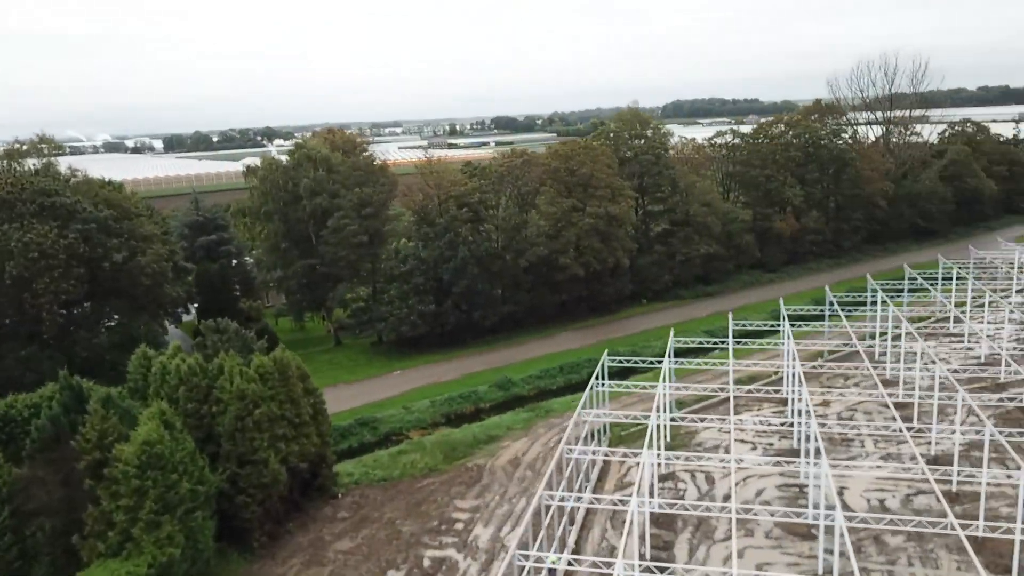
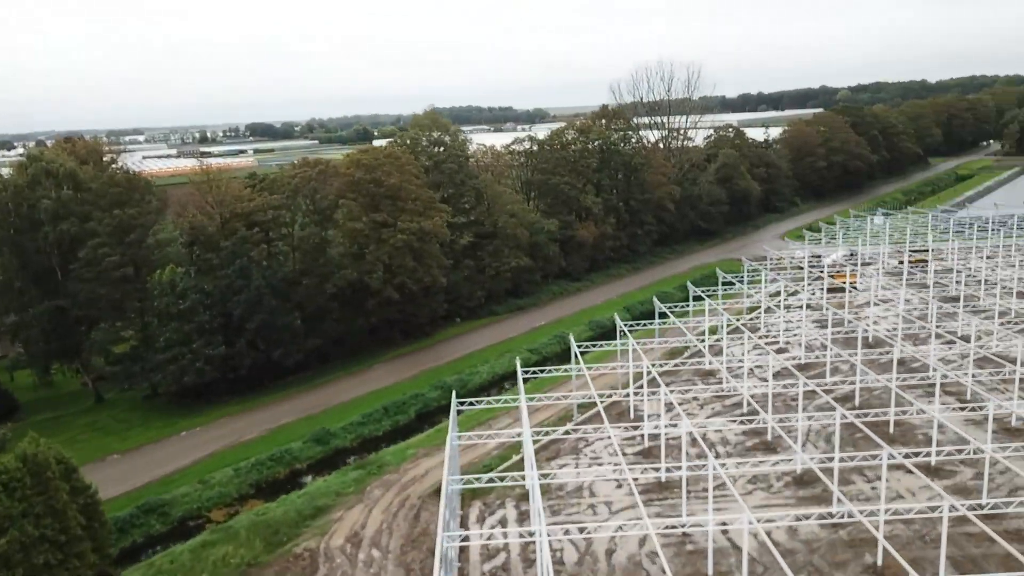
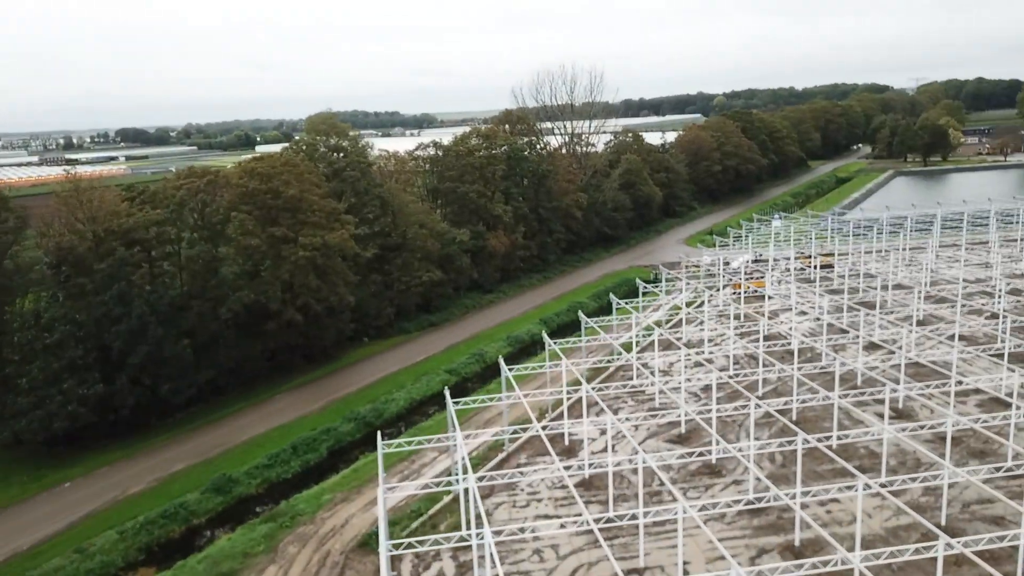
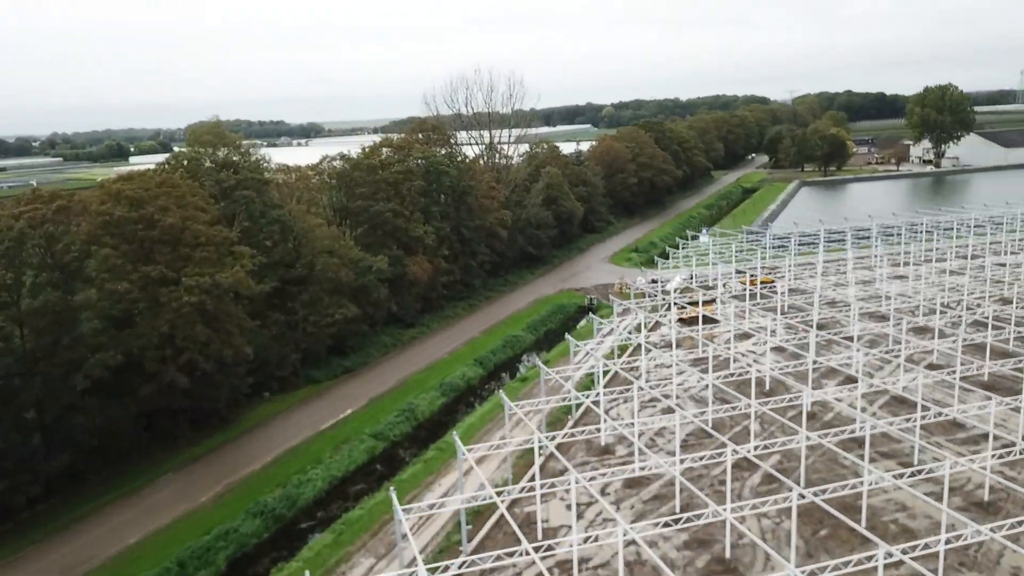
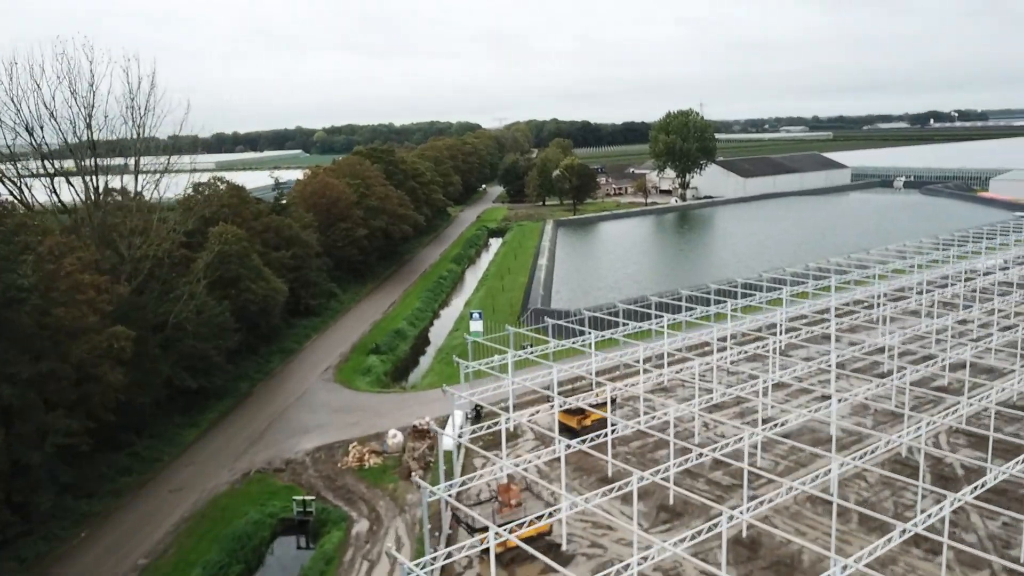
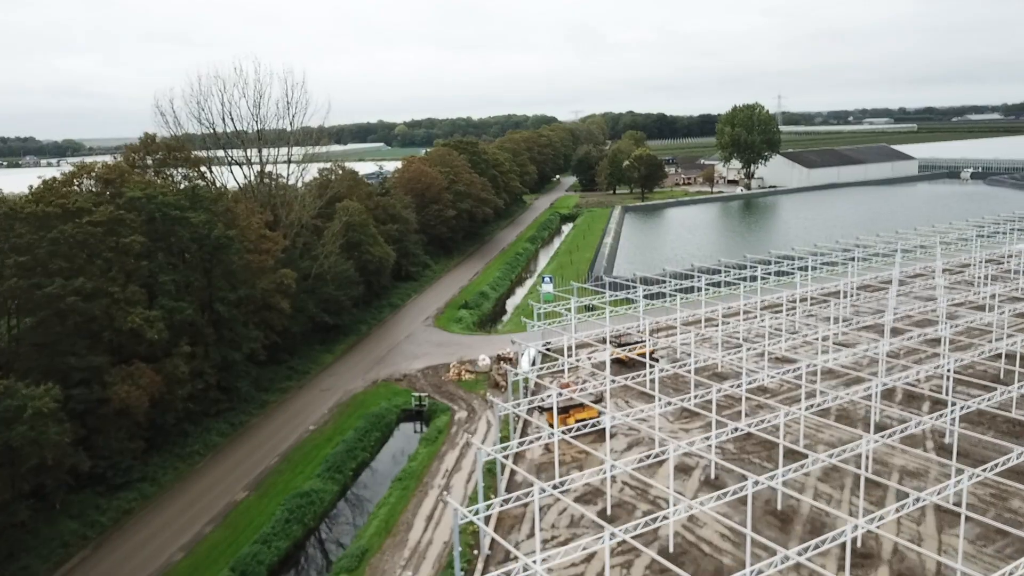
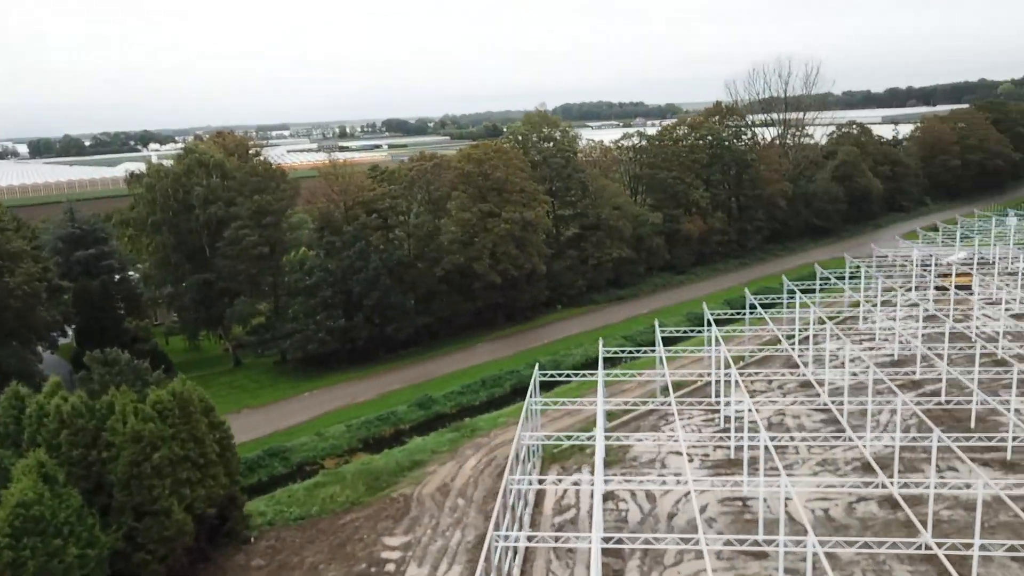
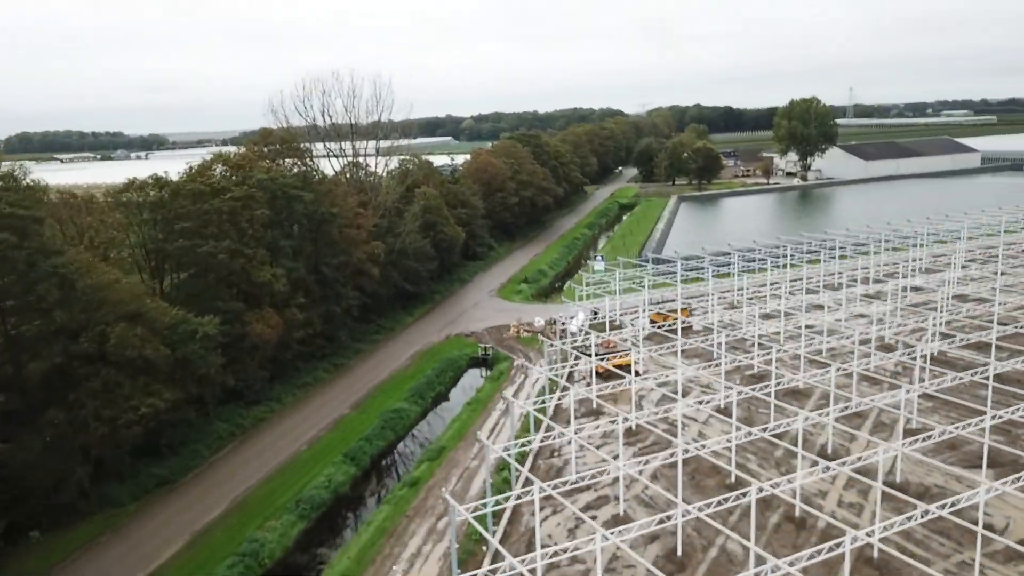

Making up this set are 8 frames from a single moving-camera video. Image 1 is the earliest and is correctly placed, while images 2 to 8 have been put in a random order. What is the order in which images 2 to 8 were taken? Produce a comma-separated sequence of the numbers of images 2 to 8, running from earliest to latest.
7, 2, 3, 4, 8, 6, 5
